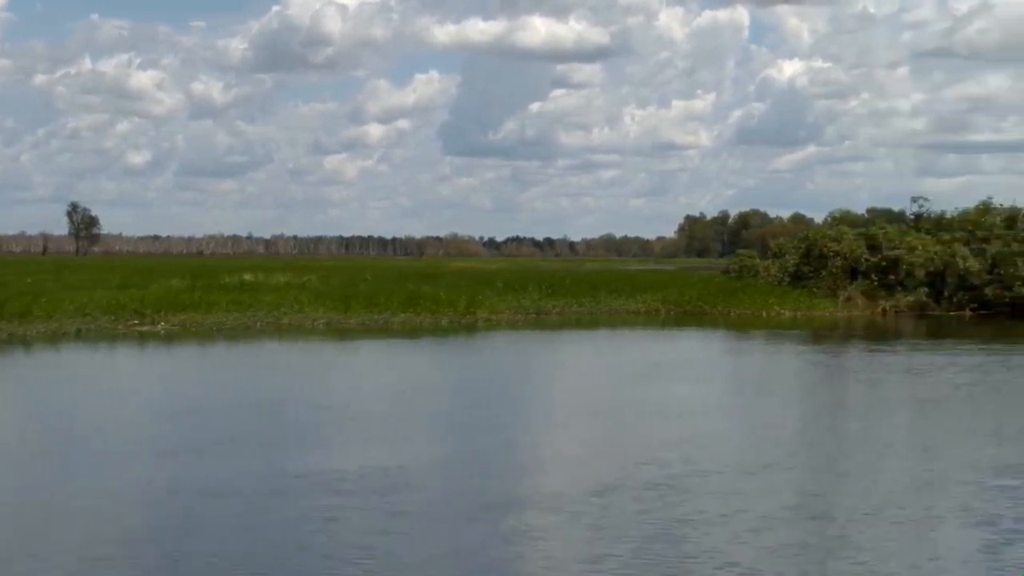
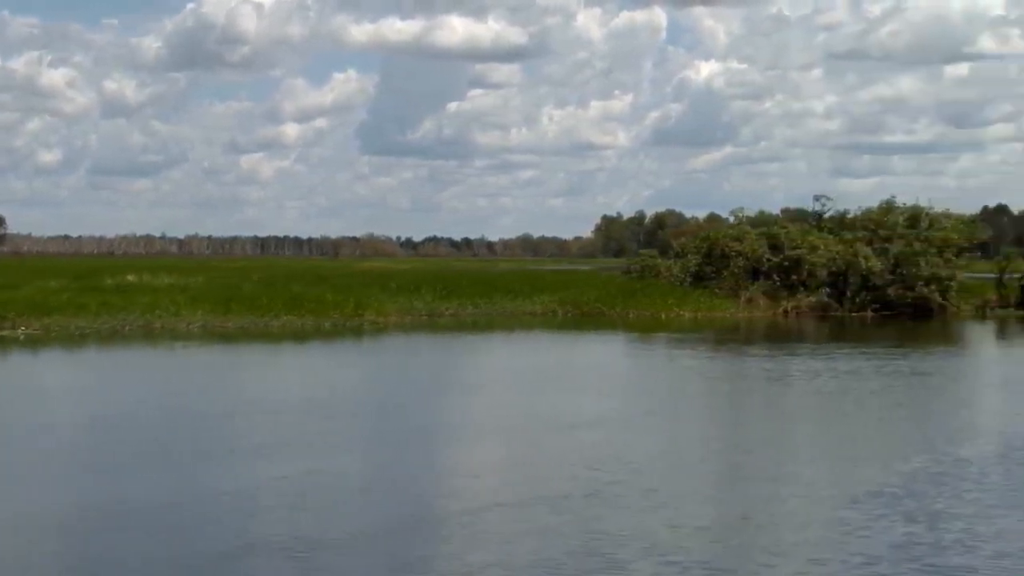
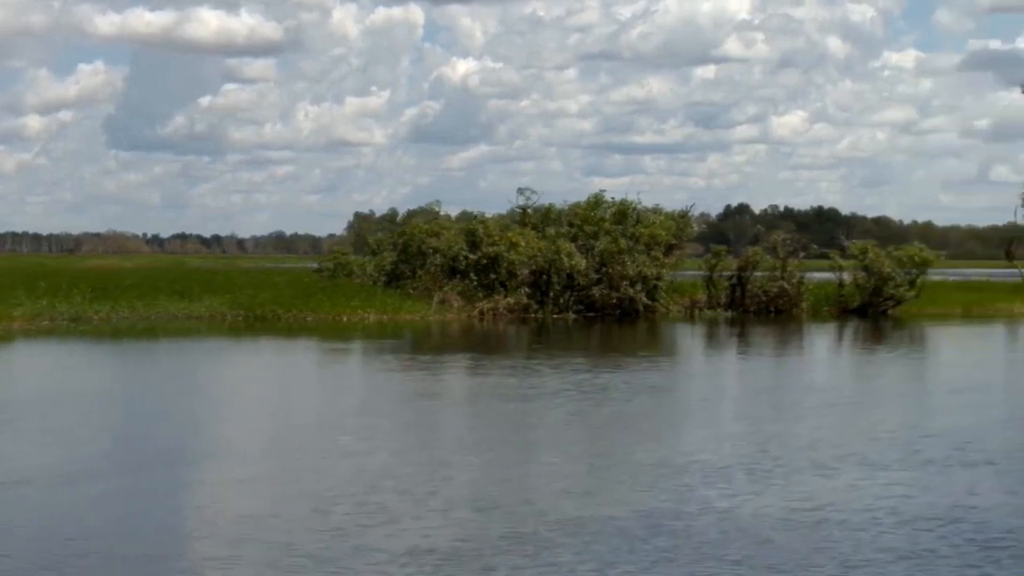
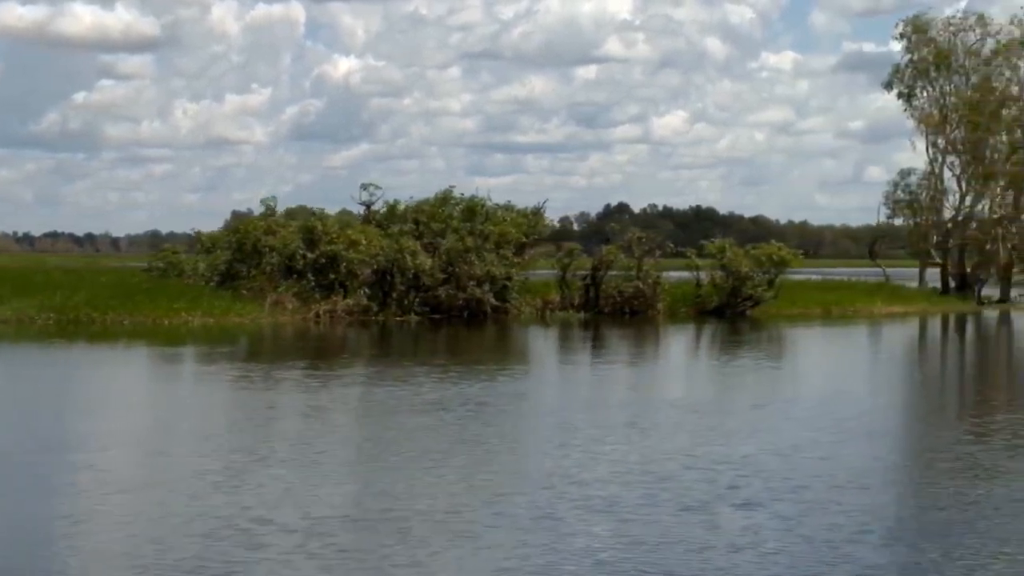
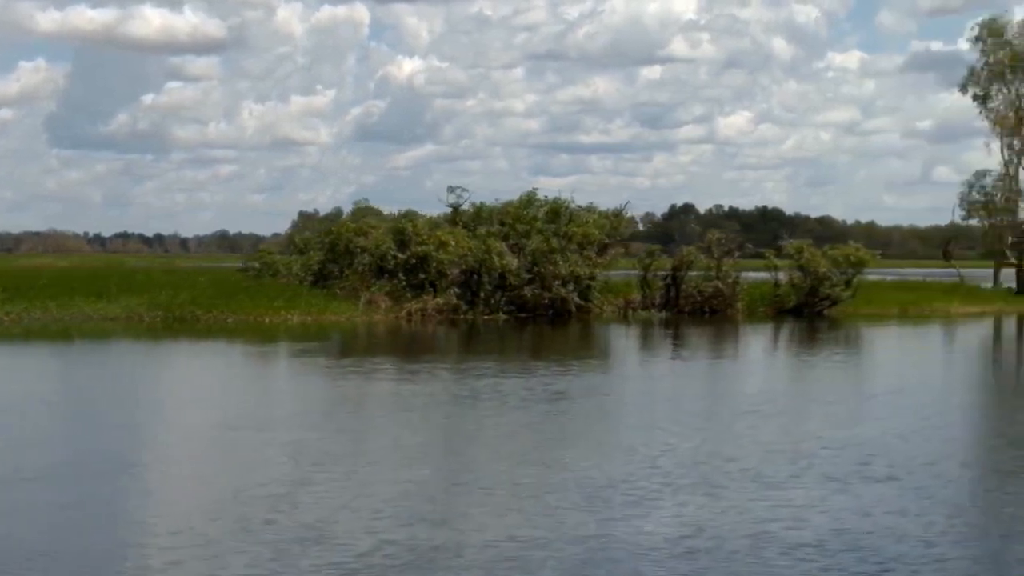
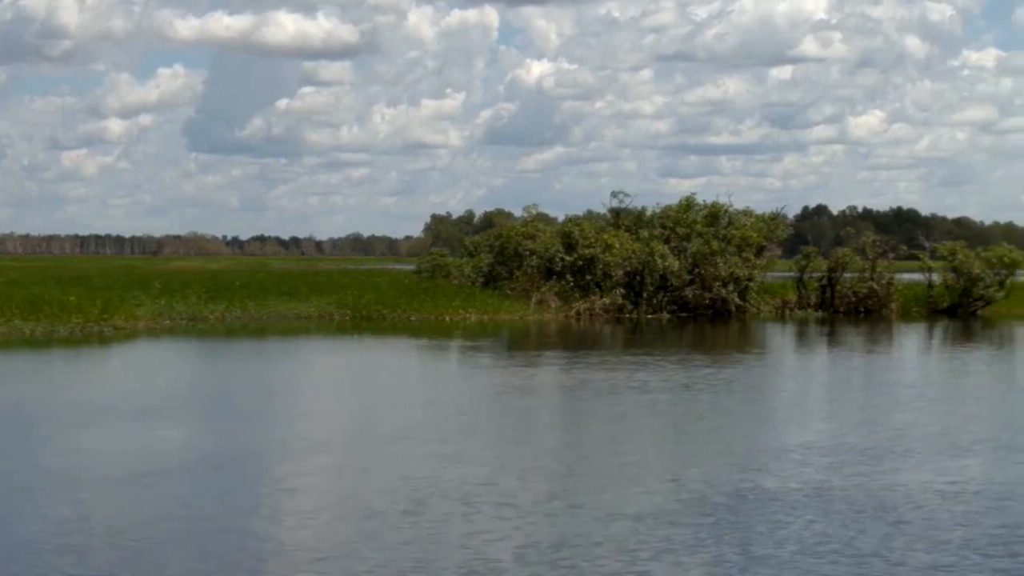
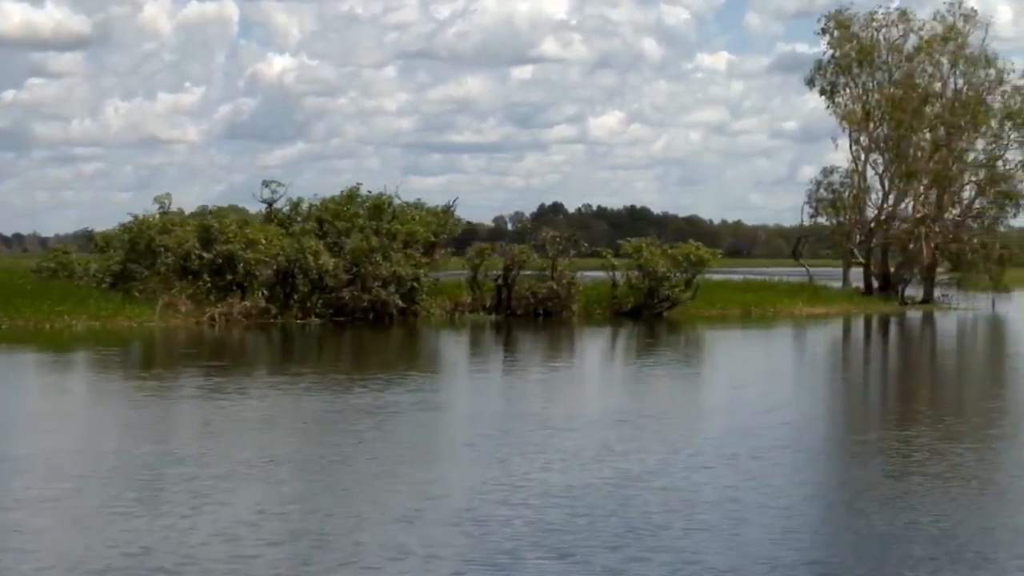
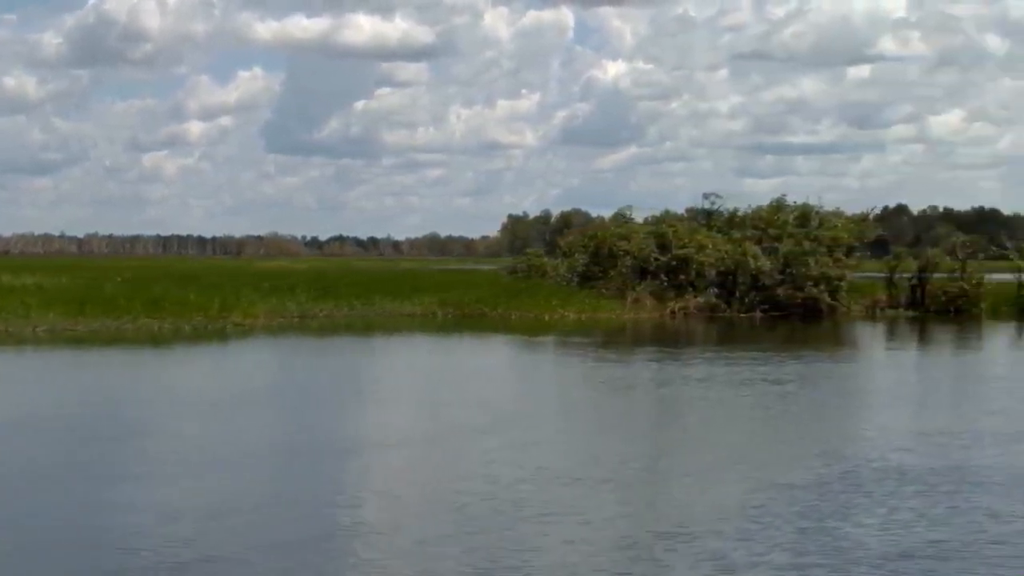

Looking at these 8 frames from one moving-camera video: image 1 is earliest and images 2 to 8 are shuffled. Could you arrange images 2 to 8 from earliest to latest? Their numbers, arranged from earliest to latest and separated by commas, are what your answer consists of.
2, 8, 6, 3, 5, 4, 7
